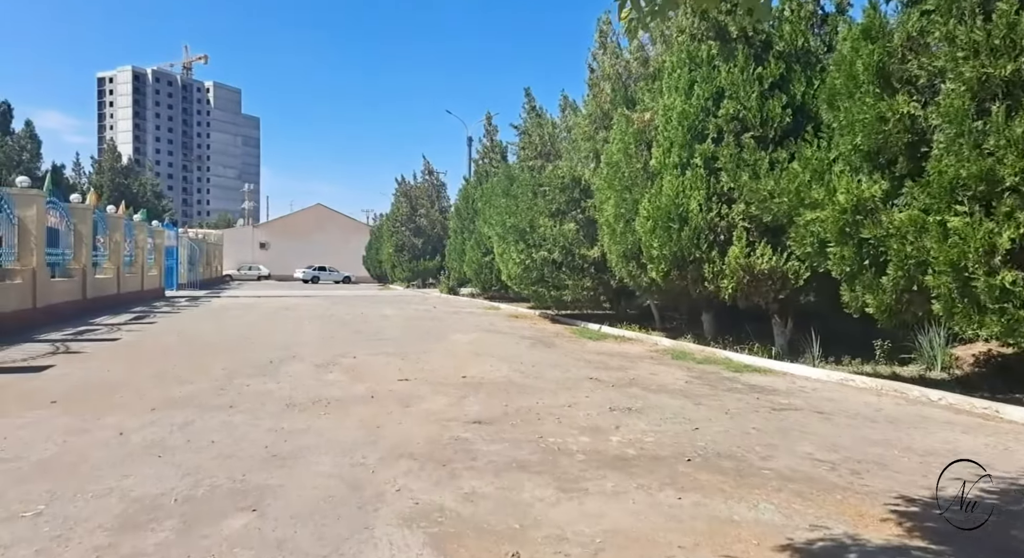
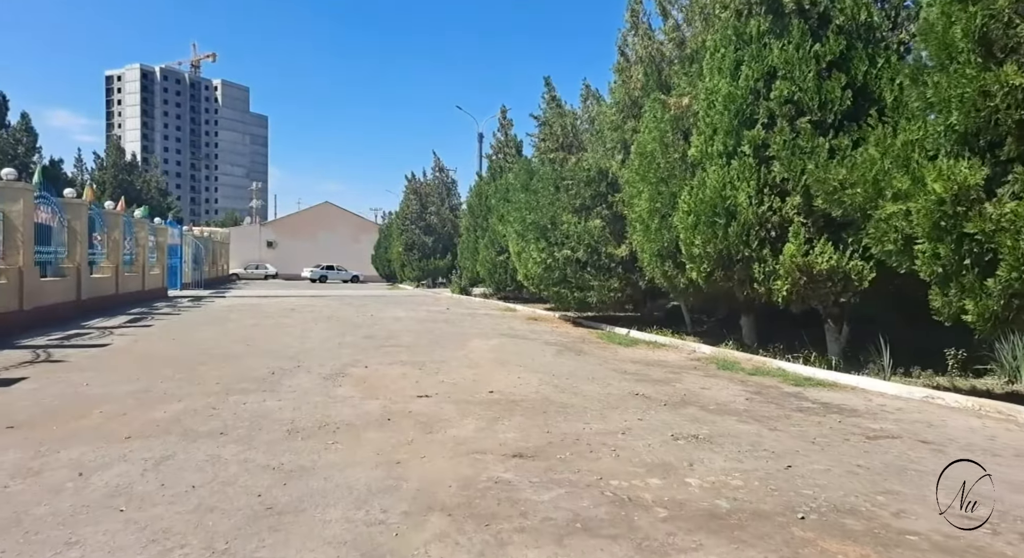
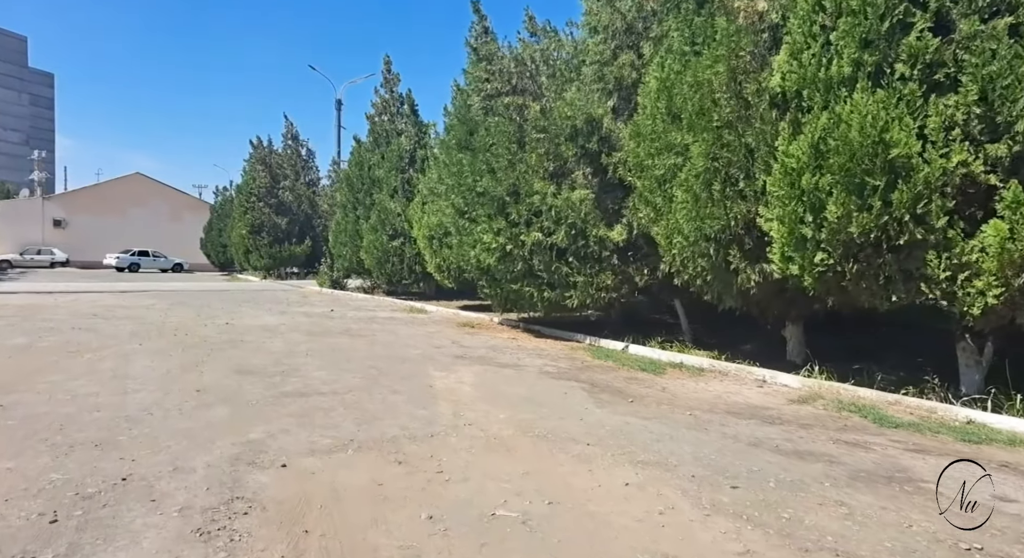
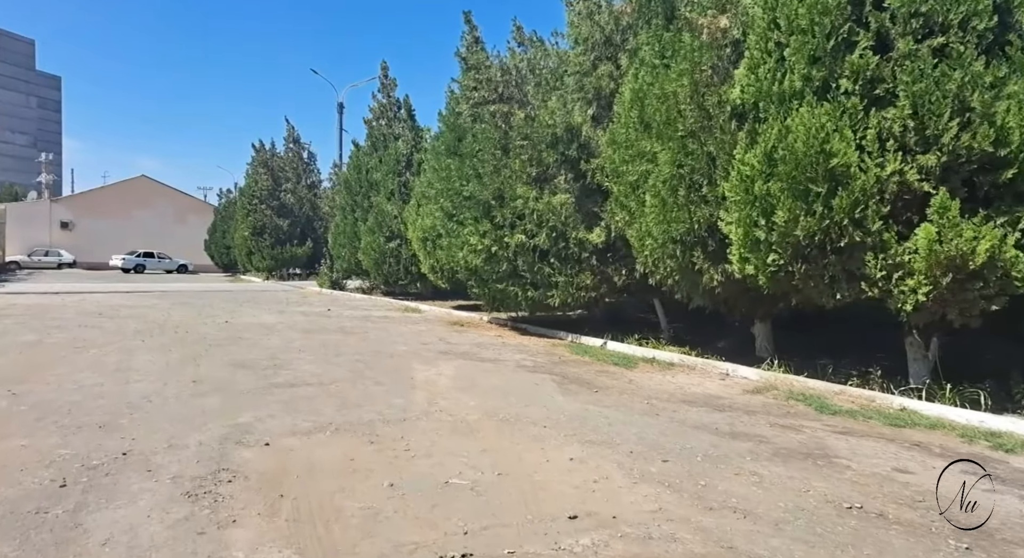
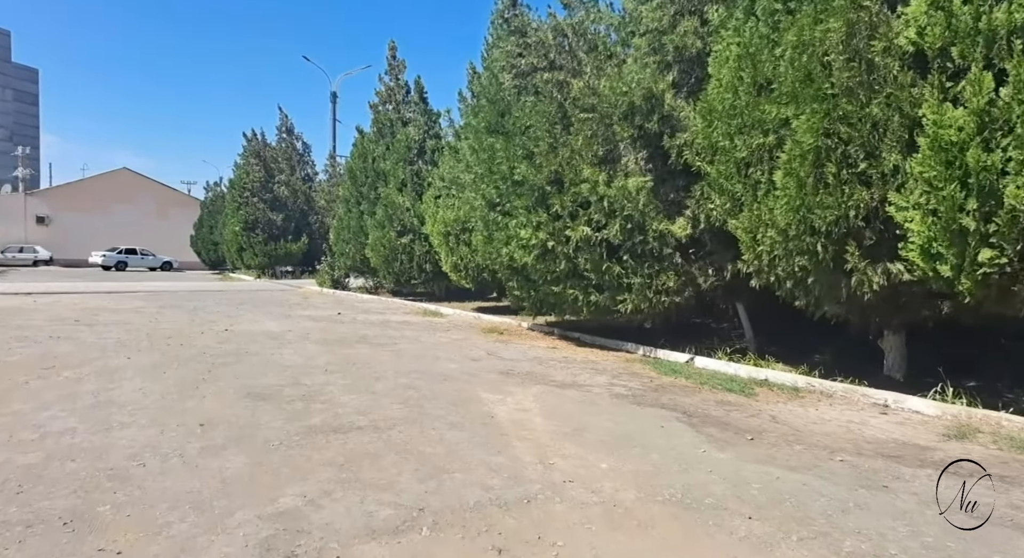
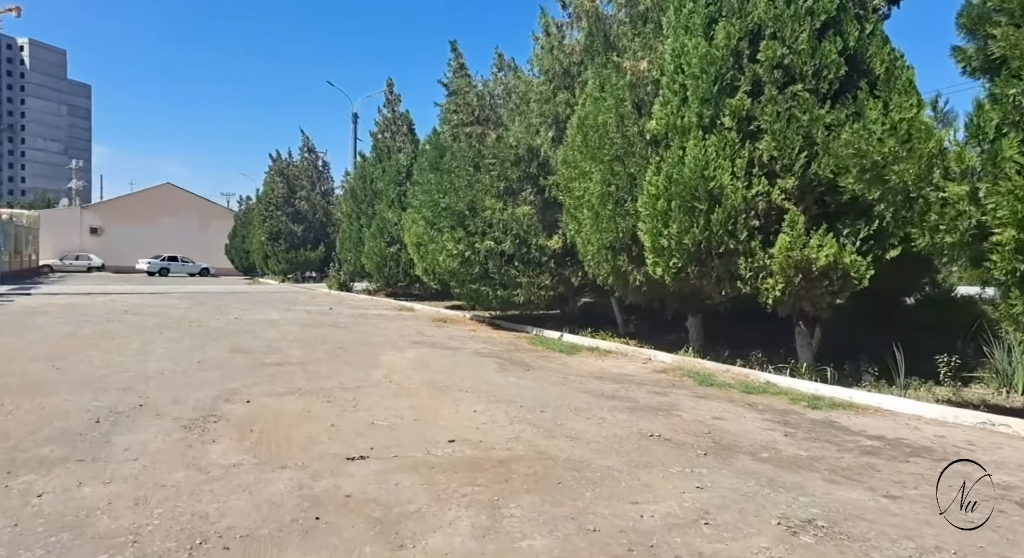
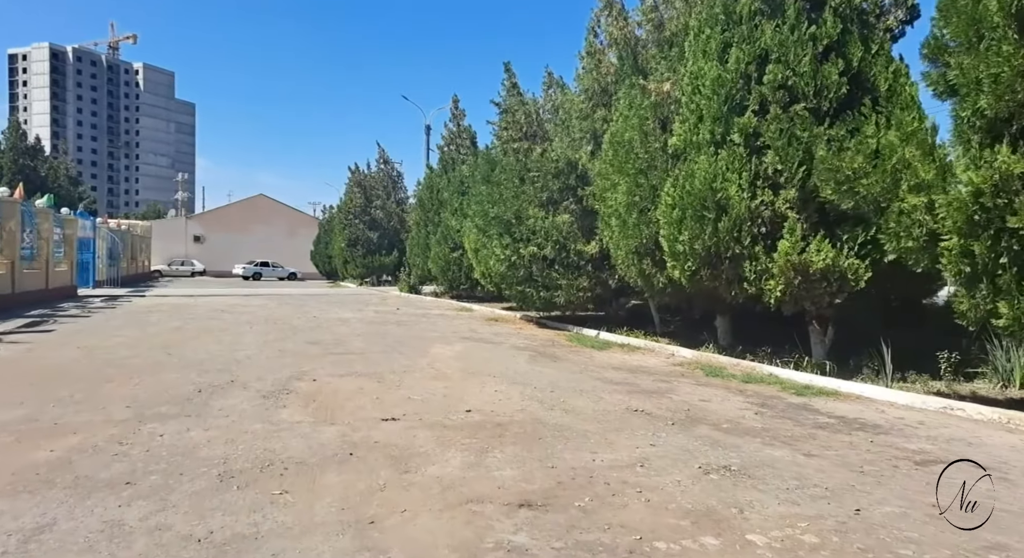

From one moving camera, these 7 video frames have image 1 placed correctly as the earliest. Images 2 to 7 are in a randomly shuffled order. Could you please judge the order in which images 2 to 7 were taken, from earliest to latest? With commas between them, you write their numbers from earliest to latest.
2, 7, 6, 4, 3, 5
